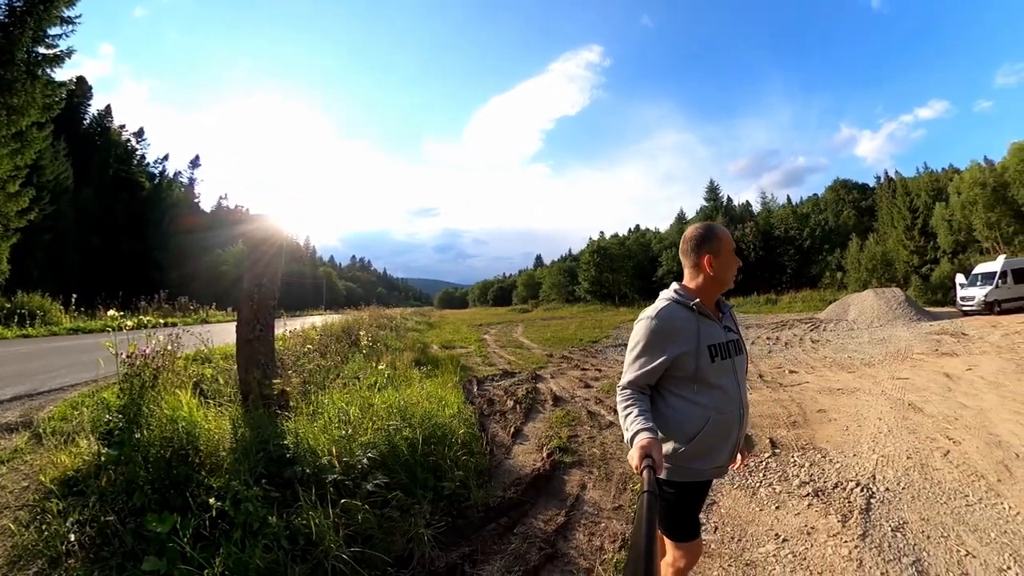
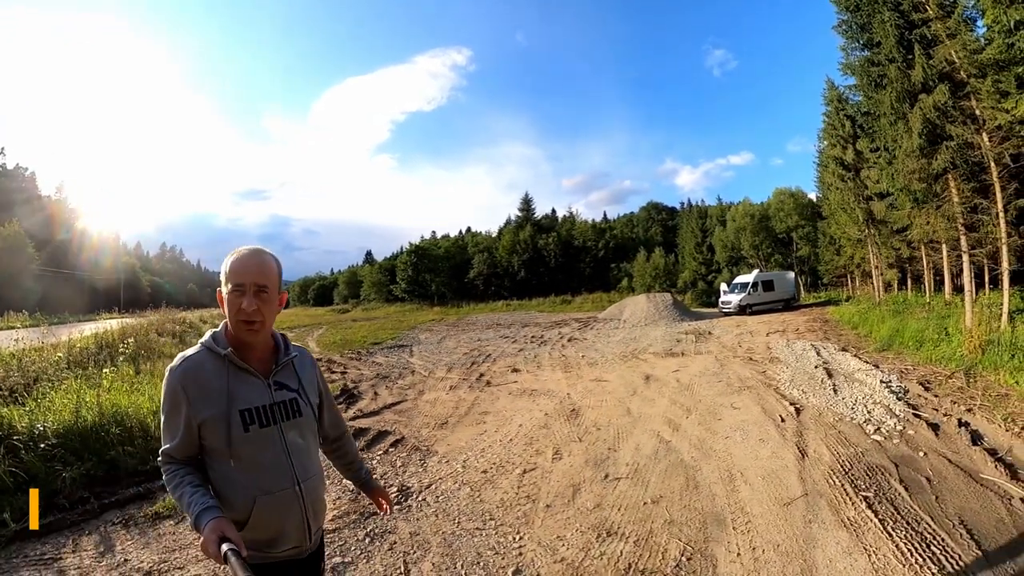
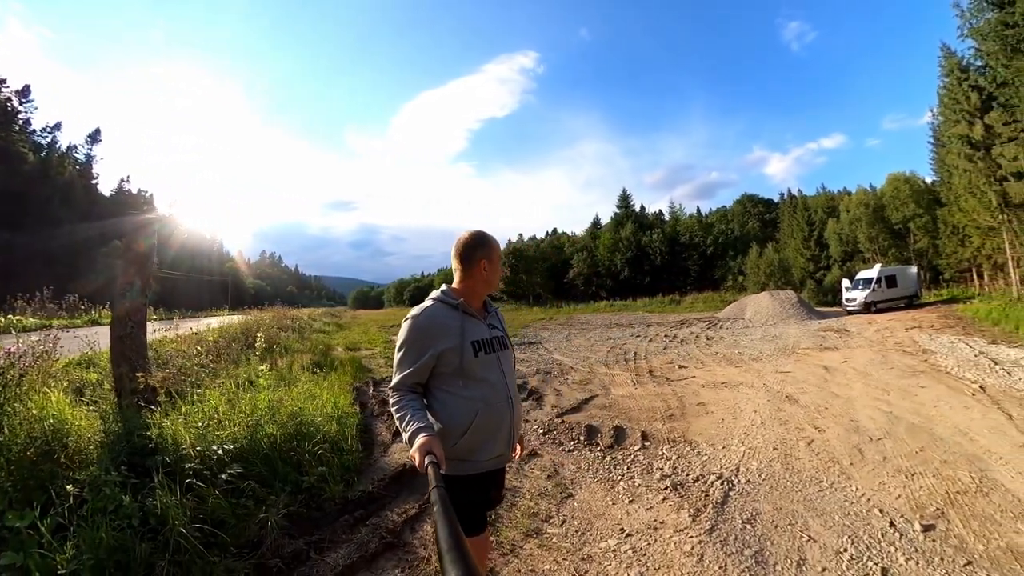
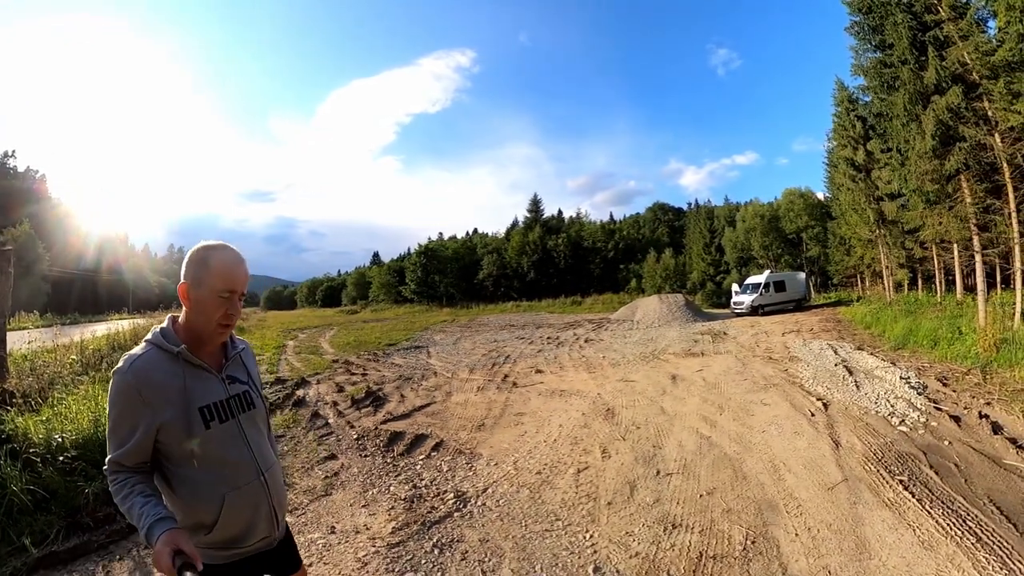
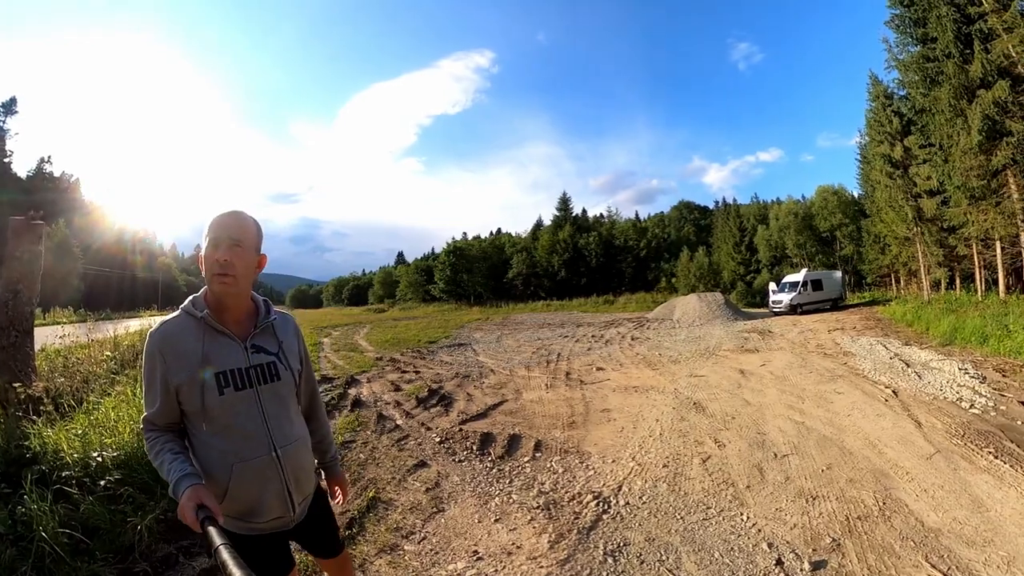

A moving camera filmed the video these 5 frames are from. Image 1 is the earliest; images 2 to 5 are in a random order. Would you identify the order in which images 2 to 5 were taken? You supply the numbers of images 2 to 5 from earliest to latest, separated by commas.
3, 5, 4, 2
